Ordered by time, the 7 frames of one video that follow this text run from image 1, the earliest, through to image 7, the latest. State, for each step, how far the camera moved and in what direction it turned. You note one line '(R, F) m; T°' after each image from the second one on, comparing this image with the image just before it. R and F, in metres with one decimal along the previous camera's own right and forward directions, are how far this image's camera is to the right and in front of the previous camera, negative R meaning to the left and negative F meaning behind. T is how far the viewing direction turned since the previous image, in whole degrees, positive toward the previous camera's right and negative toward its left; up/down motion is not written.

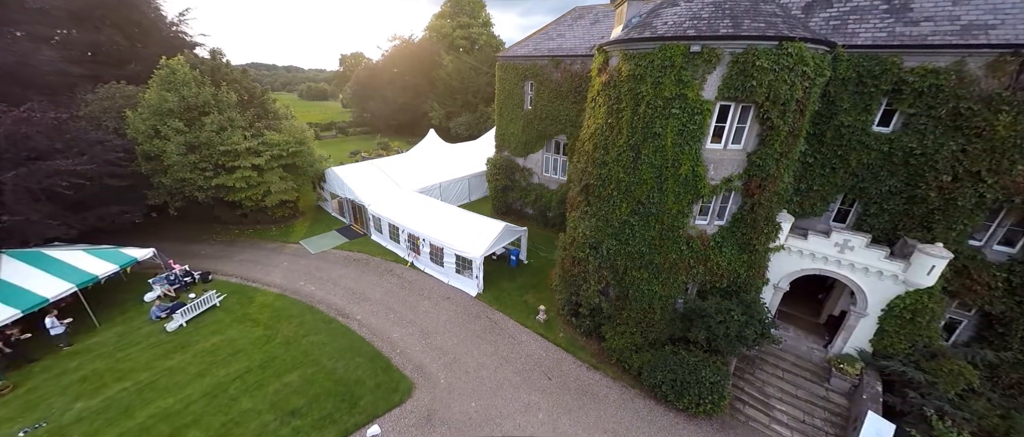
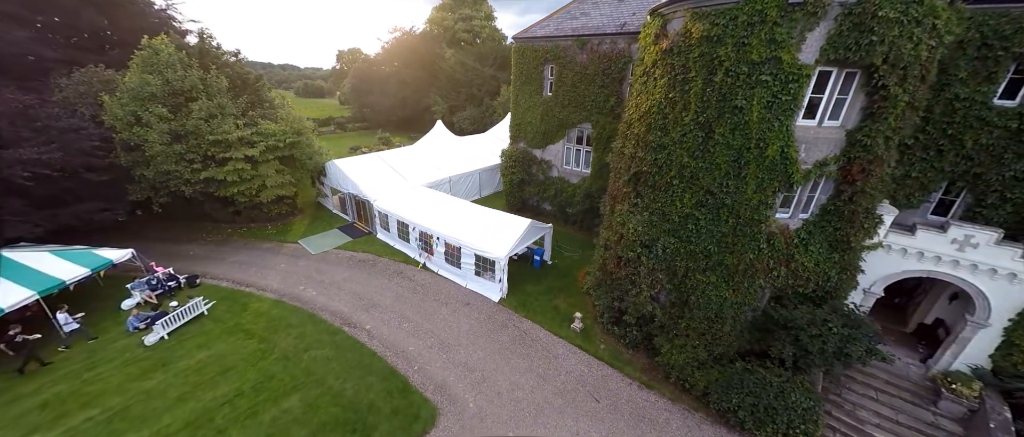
(-1.2, +1.6) m; 0°
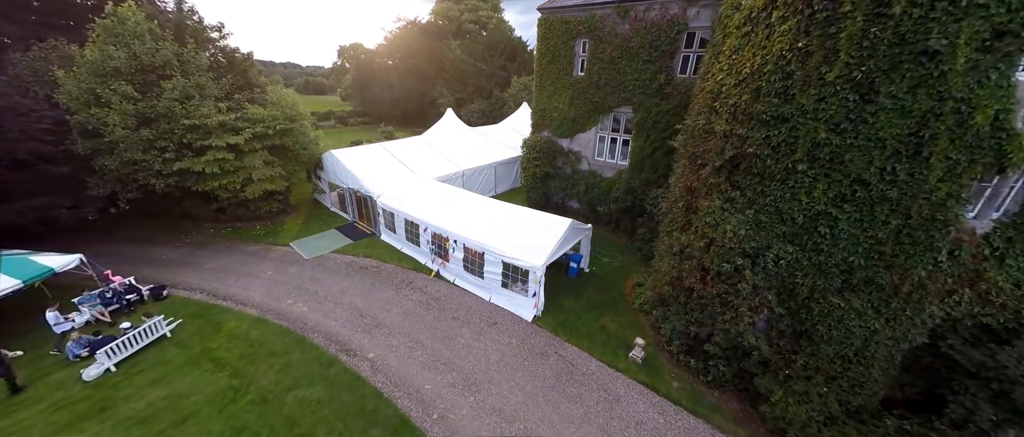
(-1.1, +2.4) m; 0°
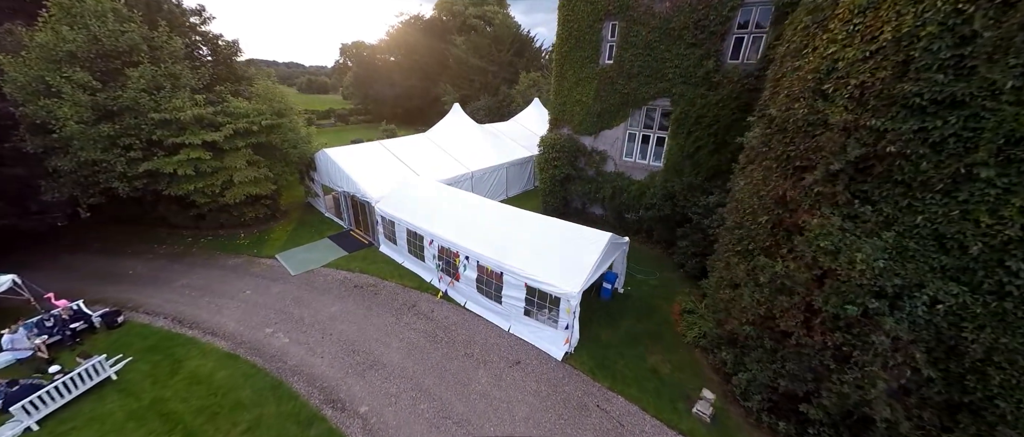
(-0.6, +1.9) m; 0°
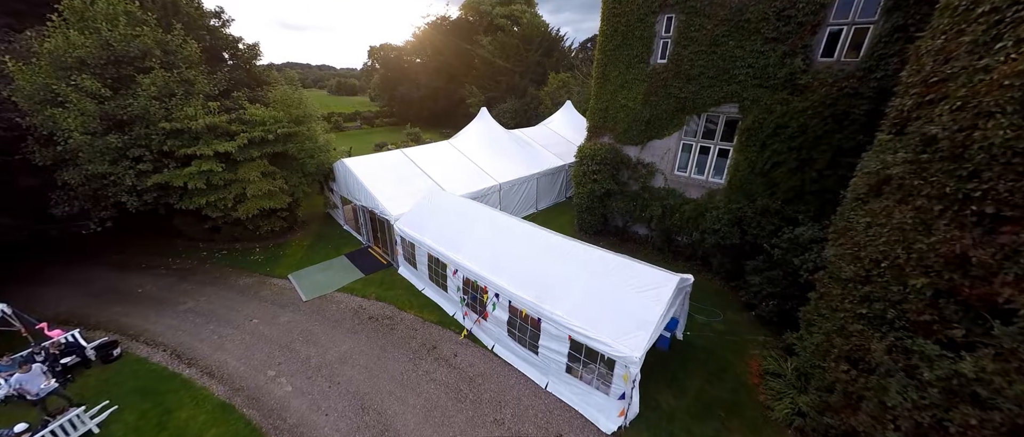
(-0.5, +1.5) m; -4°
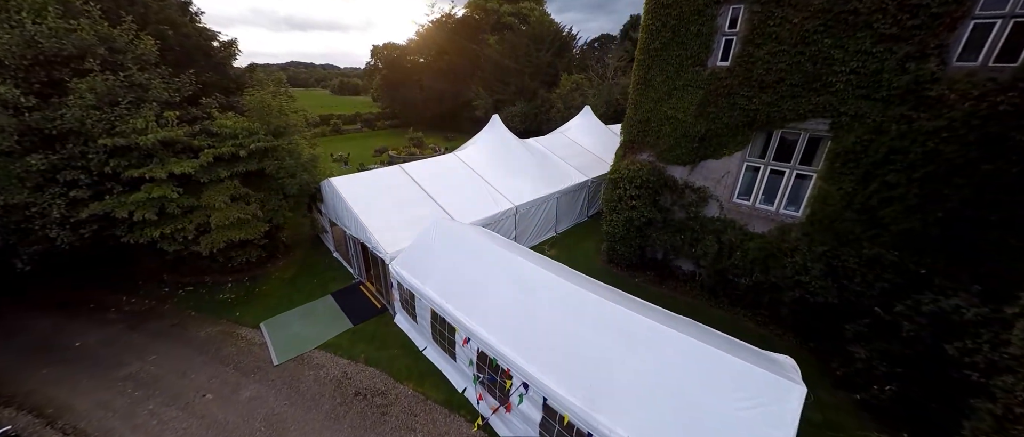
(-0.6, +2.2) m; 0°
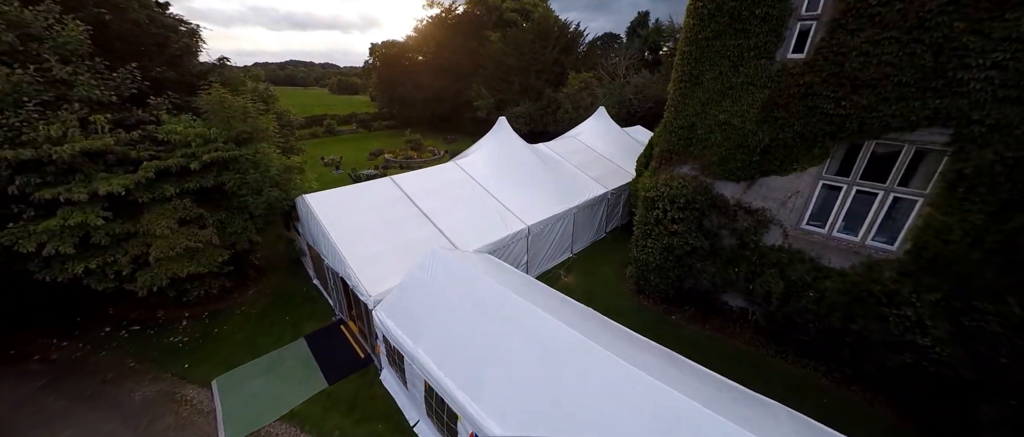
(-0.4, +1.9) m; 0°
